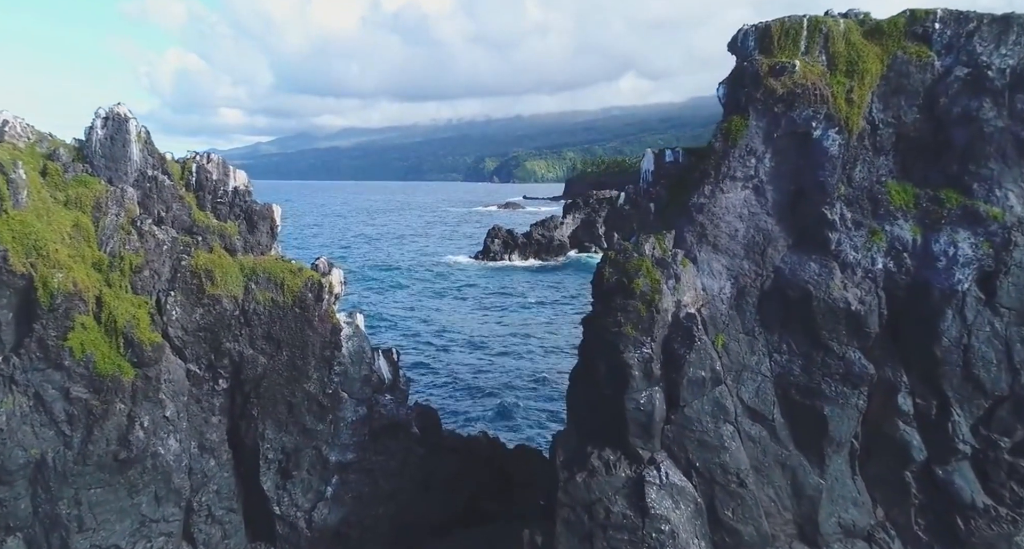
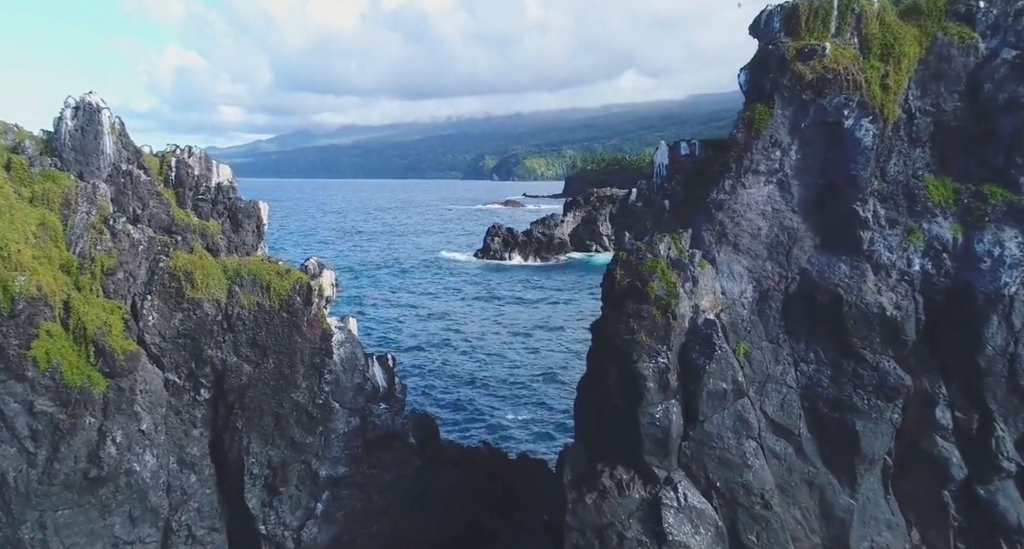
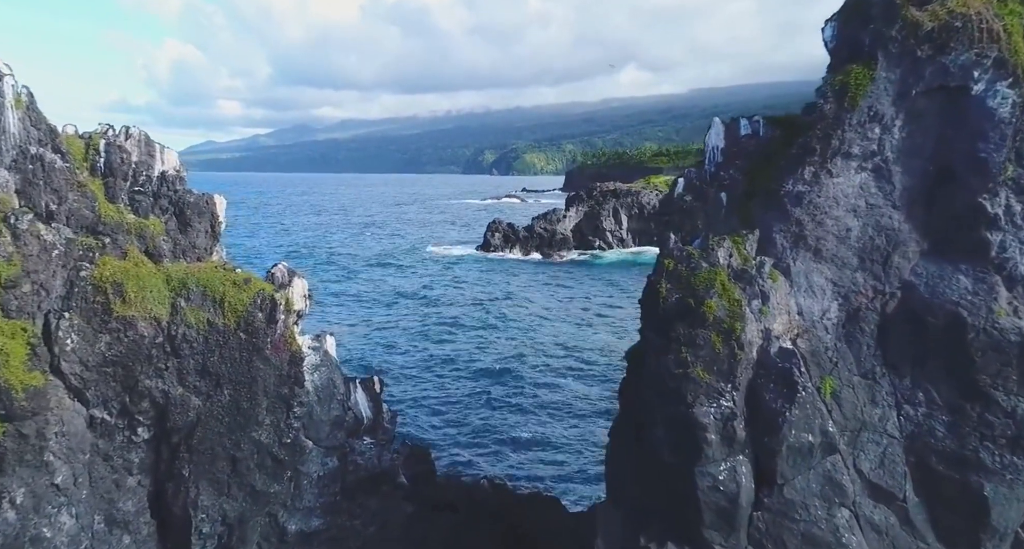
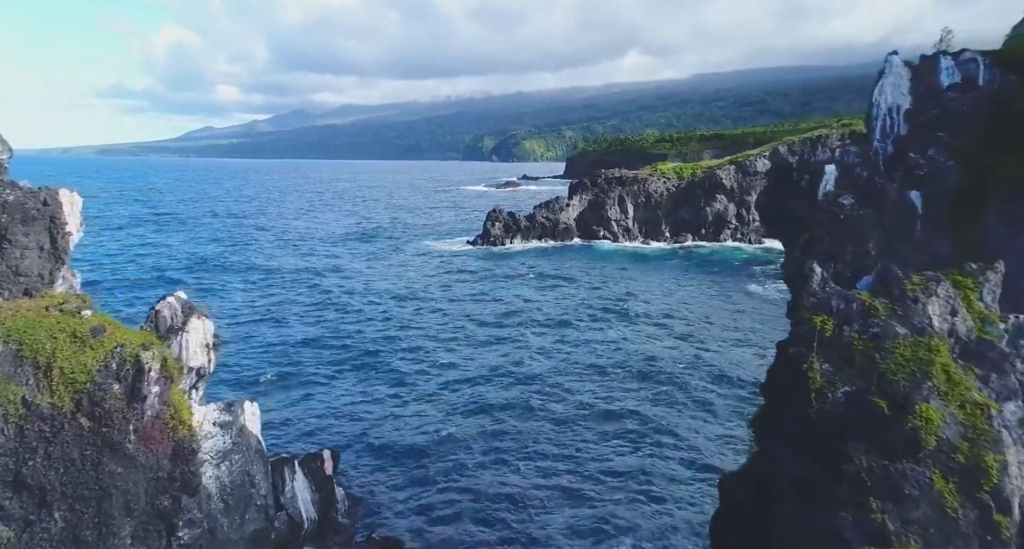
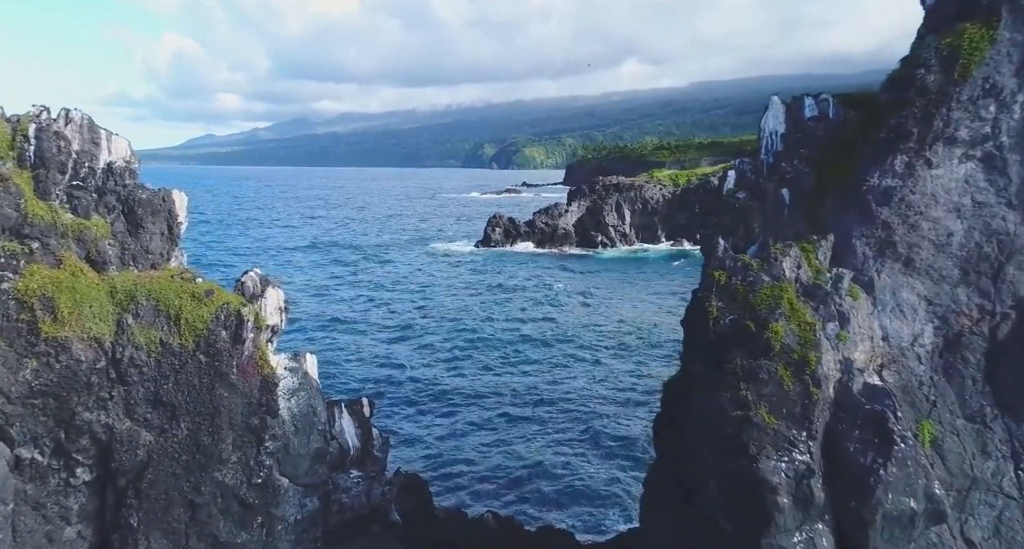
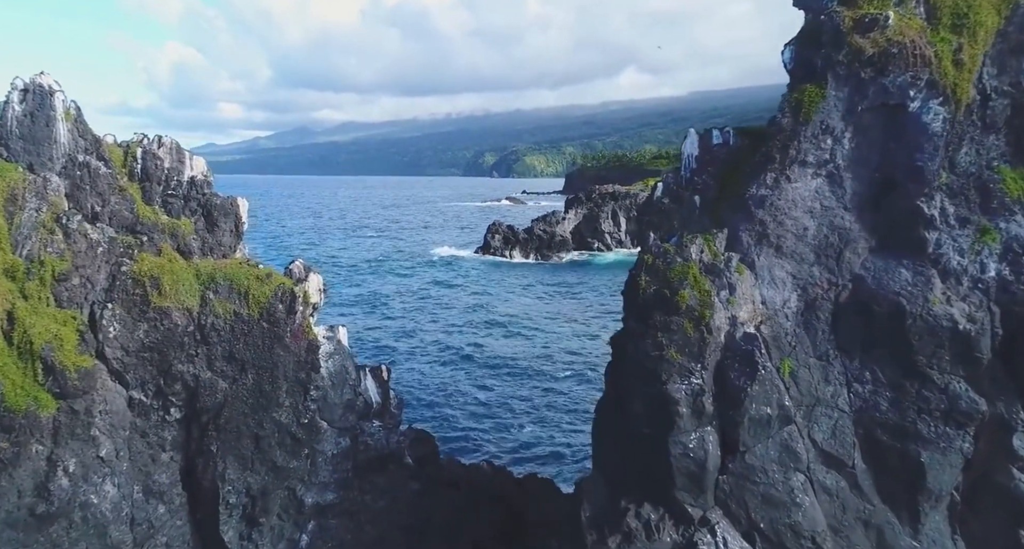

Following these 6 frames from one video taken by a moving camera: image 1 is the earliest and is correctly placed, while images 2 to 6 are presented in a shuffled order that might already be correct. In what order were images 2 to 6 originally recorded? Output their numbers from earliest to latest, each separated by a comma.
2, 6, 3, 5, 4
